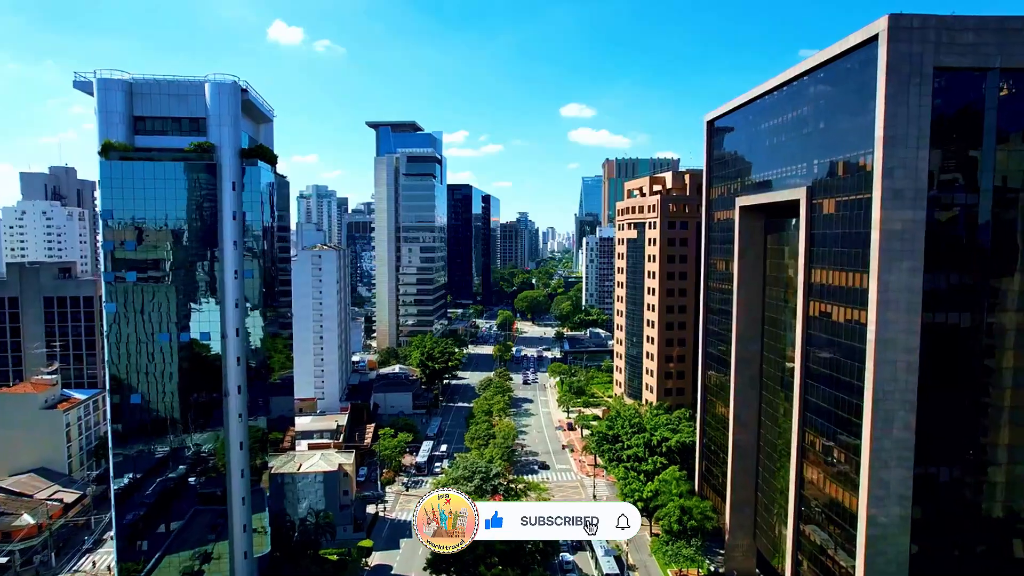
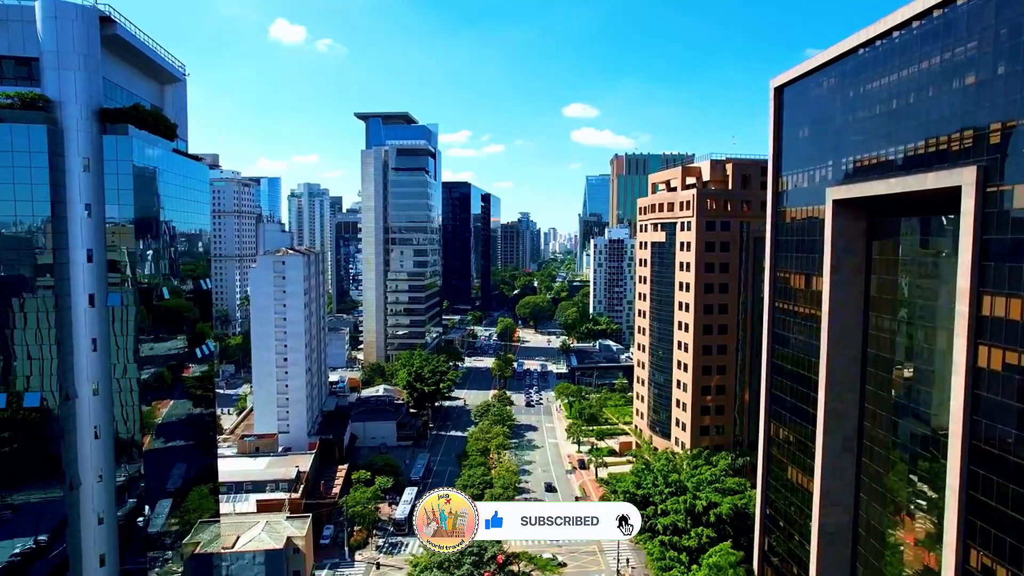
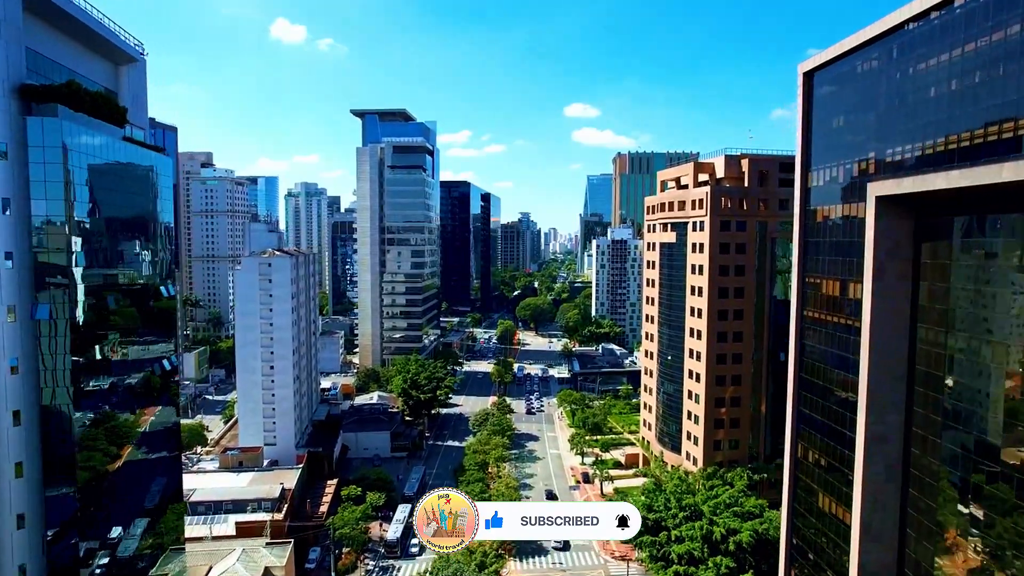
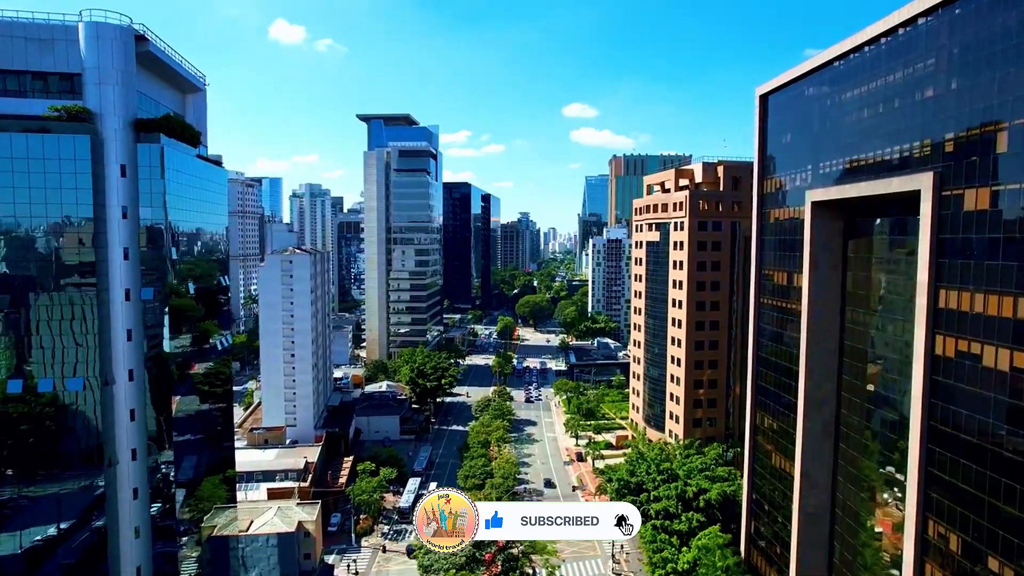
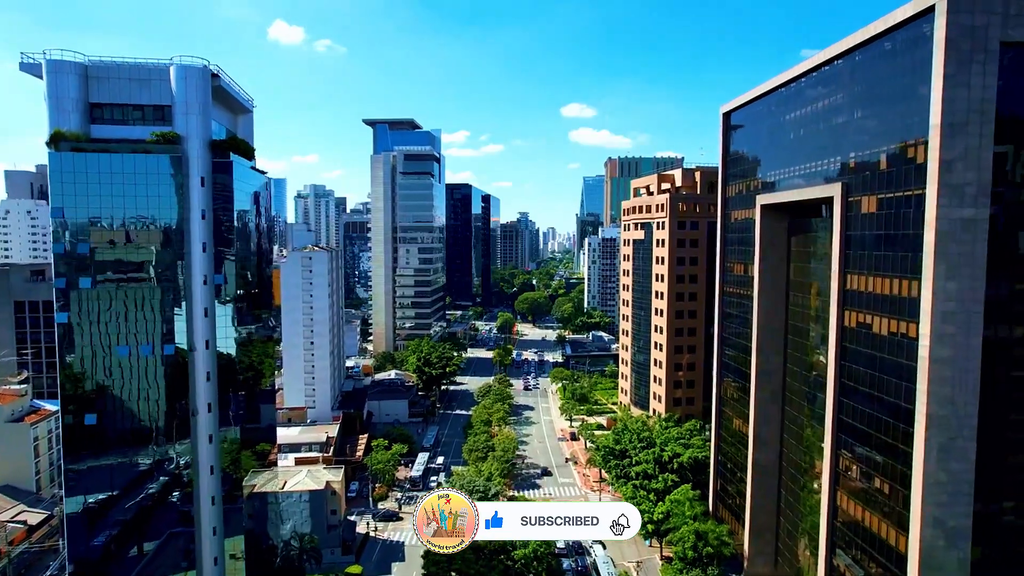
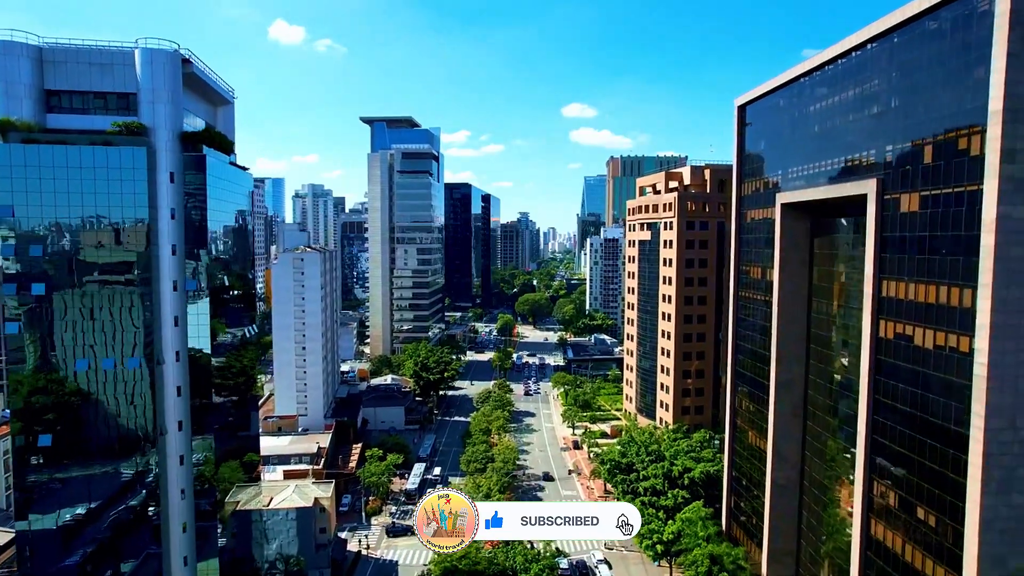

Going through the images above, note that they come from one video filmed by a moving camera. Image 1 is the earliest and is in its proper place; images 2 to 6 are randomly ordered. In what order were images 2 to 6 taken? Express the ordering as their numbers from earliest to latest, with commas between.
5, 6, 4, 2, 3
